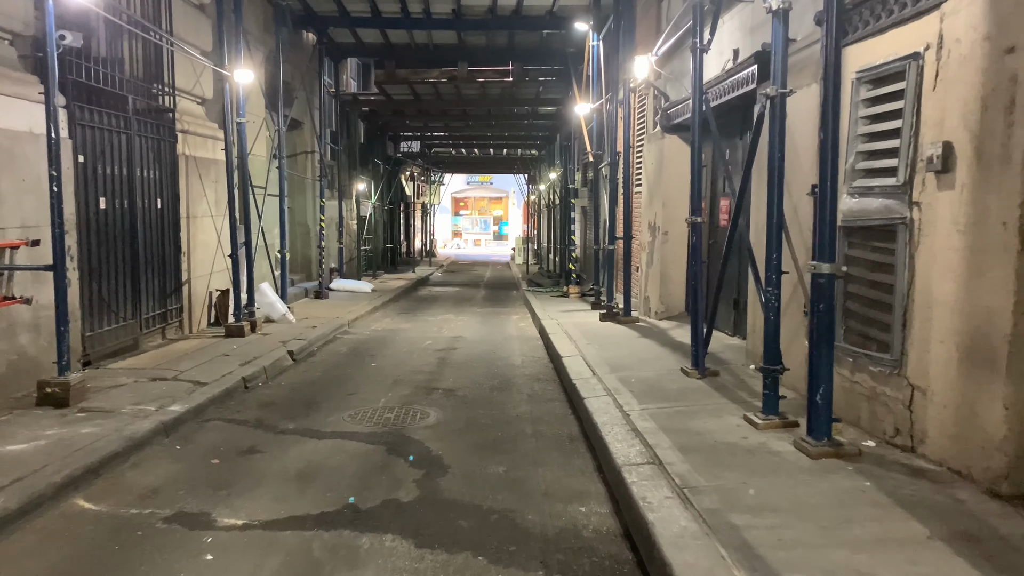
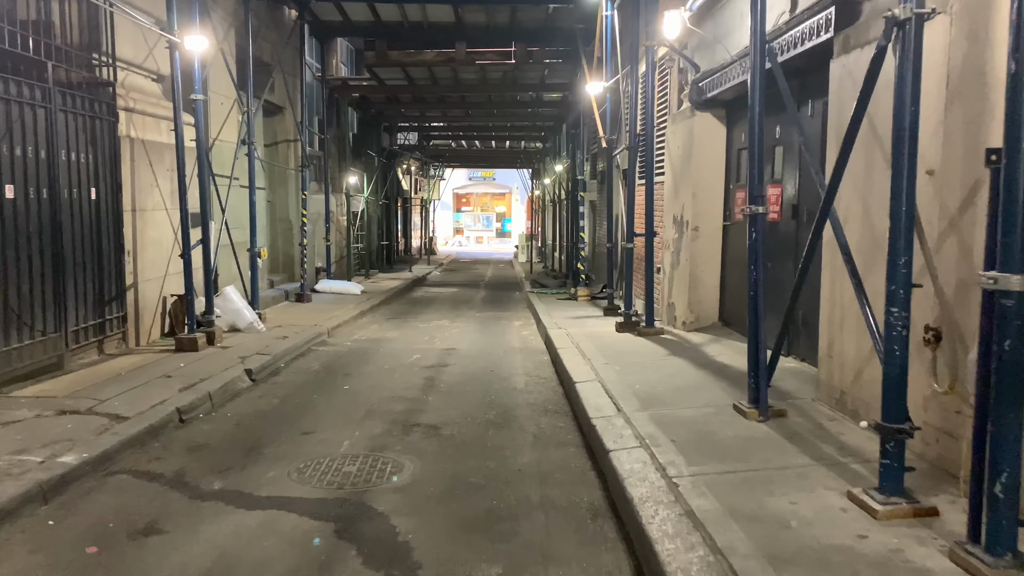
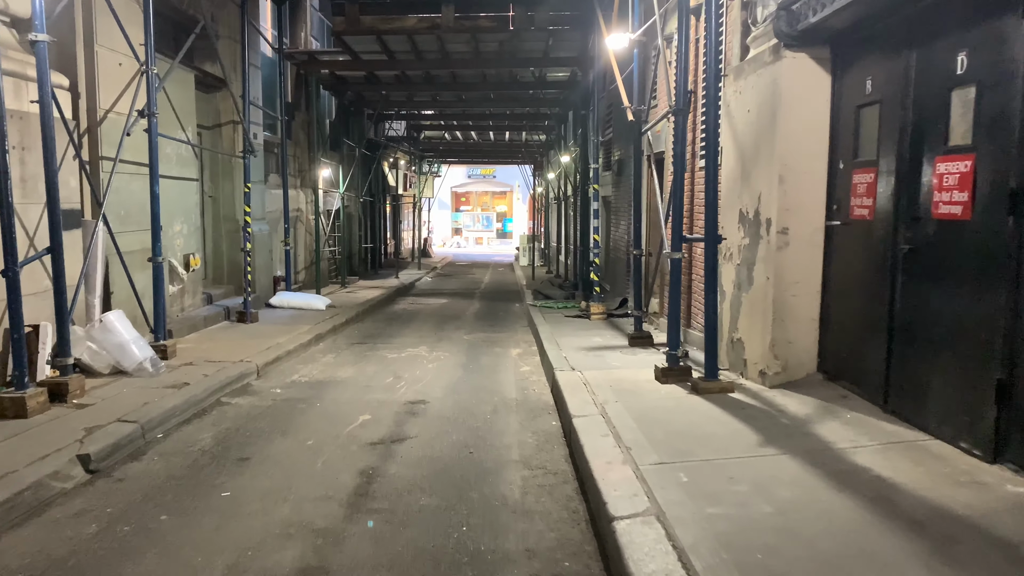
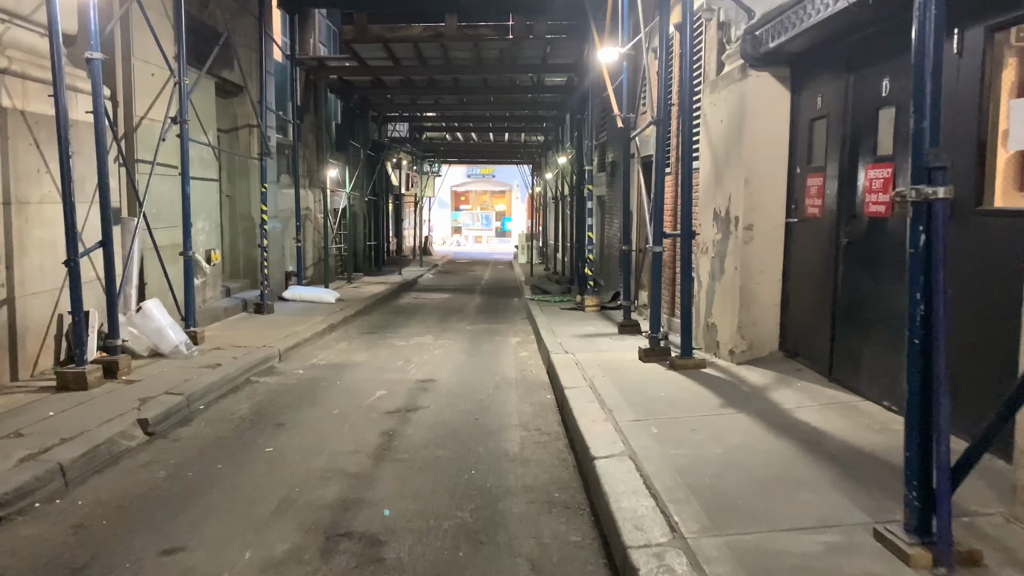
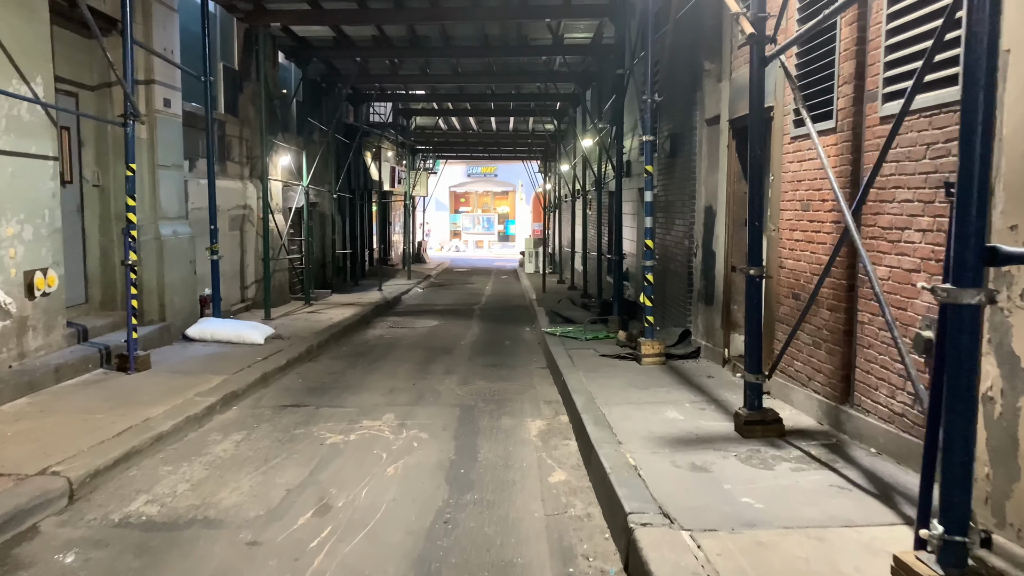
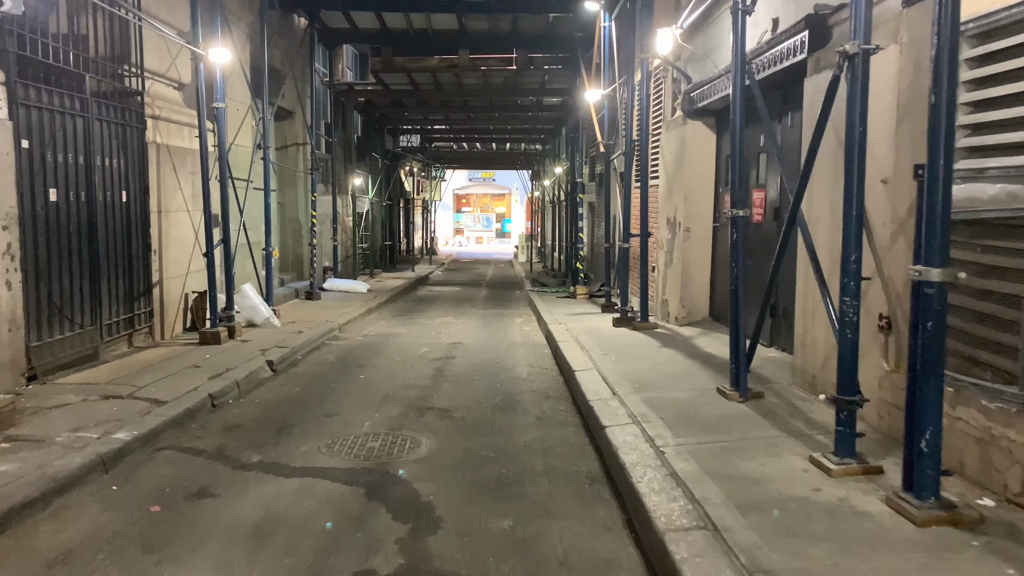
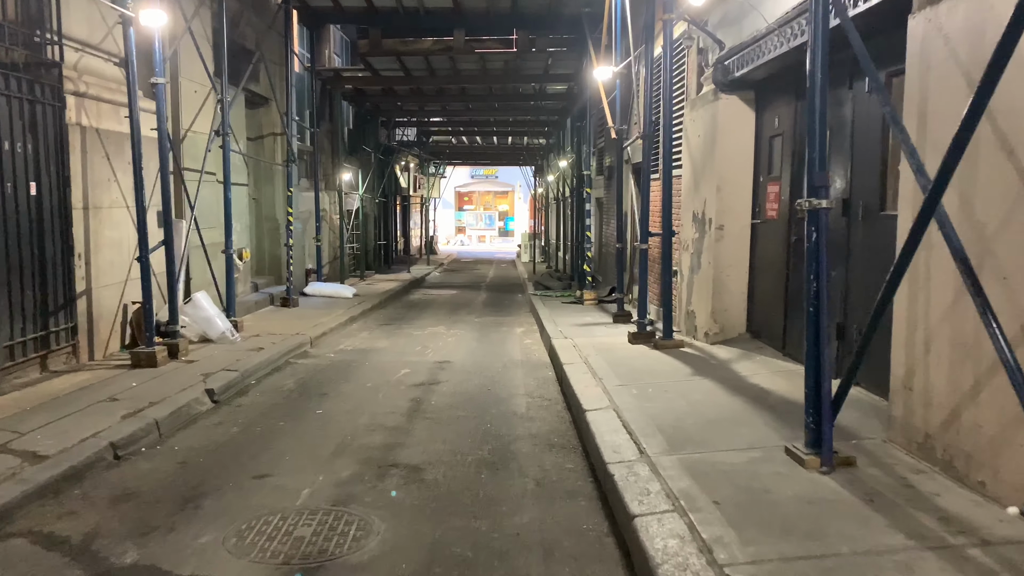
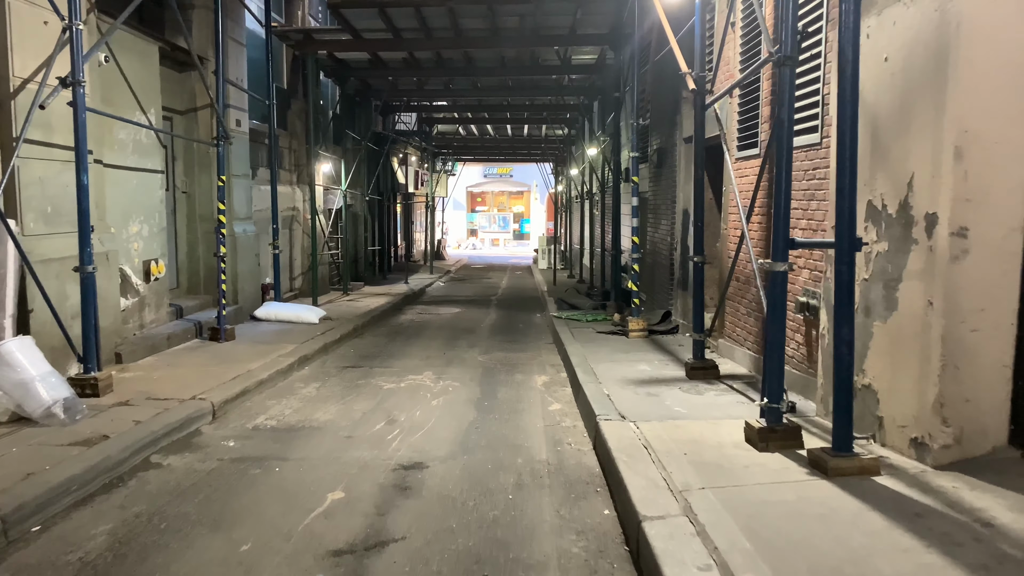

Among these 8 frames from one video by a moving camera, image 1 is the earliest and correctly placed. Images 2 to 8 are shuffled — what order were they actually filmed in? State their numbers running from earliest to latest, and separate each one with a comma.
6, 2, 7, 4, 3, 8, 5
